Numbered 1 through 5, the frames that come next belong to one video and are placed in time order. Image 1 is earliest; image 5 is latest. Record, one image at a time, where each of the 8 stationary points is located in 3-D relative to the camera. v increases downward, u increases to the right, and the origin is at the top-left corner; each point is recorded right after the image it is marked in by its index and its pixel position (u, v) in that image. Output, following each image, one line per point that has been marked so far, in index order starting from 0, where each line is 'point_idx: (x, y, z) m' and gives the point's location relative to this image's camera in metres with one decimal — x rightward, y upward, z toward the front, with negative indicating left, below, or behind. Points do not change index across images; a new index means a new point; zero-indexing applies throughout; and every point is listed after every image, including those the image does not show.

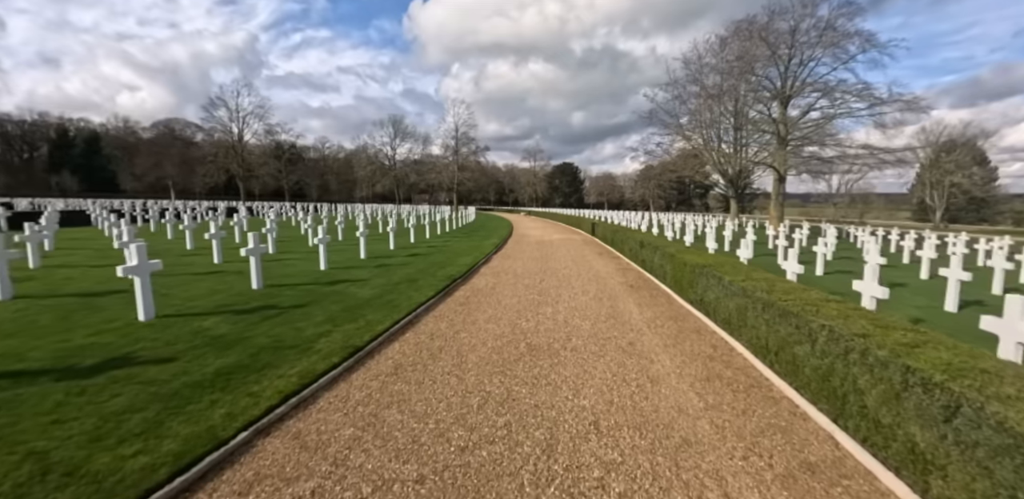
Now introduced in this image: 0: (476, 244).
0: (-1.4, +0.2, +18.1) m
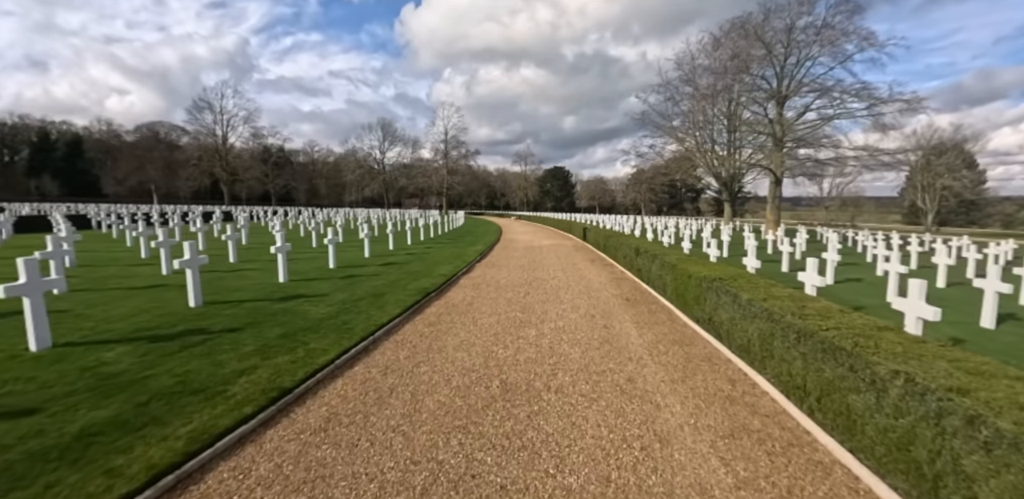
0: (-1.9, 0.0, +16.9) m
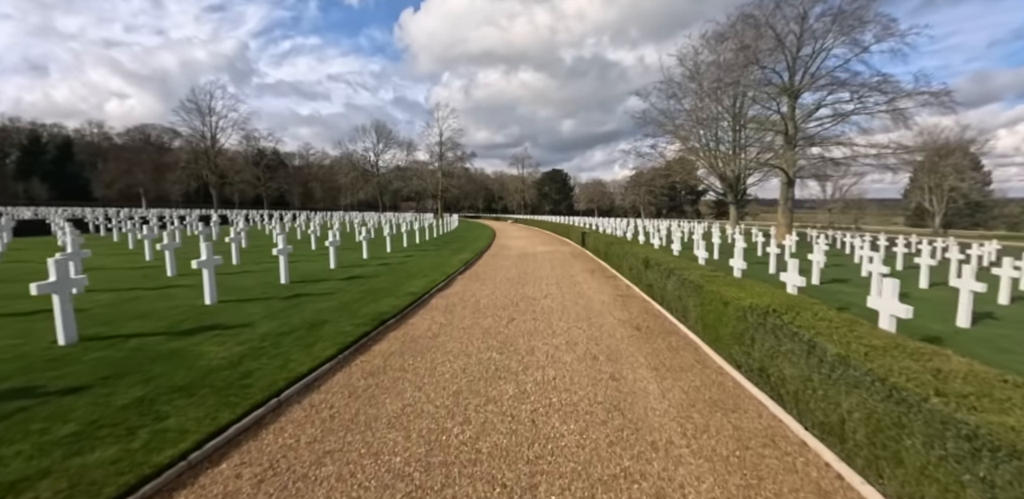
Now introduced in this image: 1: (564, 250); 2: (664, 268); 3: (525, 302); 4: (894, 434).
0: (-2.3, -0.3, +15.0) m
1: (+2.2, 0.0, +19.5) m
2: (+2.8, -0.3, +8.3) m
3: (+0.2, -1.0, +8.5) m
4: (+2.4, -1.2, +2.9) m
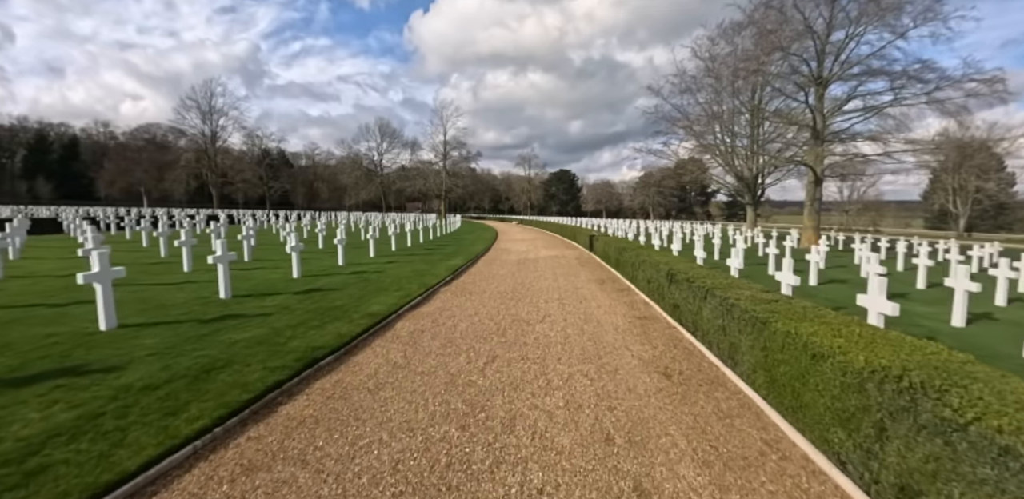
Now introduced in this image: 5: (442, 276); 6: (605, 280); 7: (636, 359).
0: (-2.4, -0.5, +13.1) m
1: (+2.2, -0.2, +17.5) m
2: (+2.6, -0.5, +6.3) m
3: (0.0, -1.1, +6.6) m
4: (+2.1, -1.3, +0.9) m
5: (-1.7, -0.7, +11.2) m
6: (+2.3, -0.8, +11.2) m
7: (+1.4, -1.3, +5.3) m
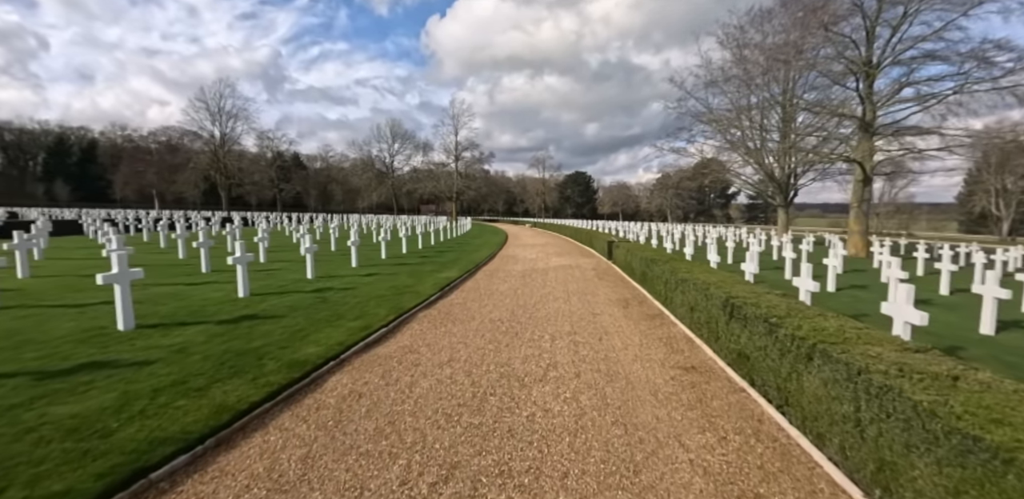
0: (-2.3, -0.7, +10.9) m
1: (+2.4, -0.5, +15.2) m
2: (+2.4, -0.7, +4.0) m
3: (-0.1, -1.3, +4.4) m
4: (+1.7, -1.5, -1.4) m
5: (-1.7, -0.9, +9.1) m
6: (+2.3, -1.0, +8.9) m
7: (+1.2, -1.5, +3.0) m
